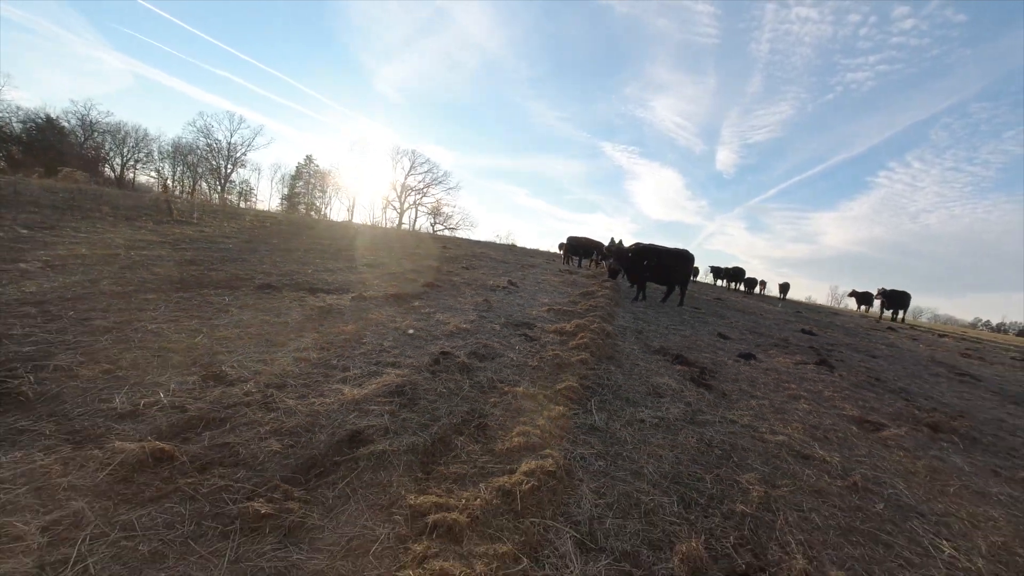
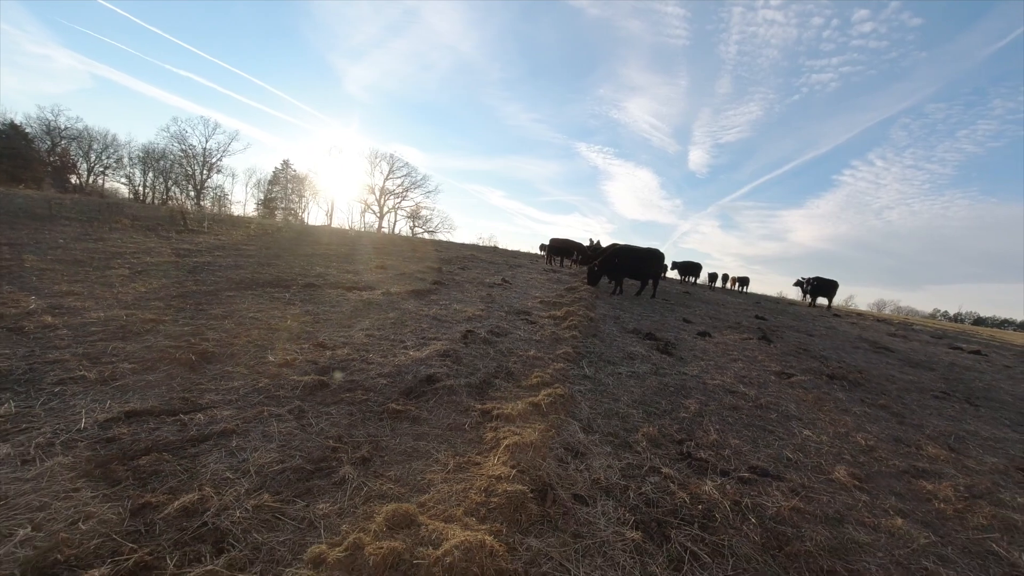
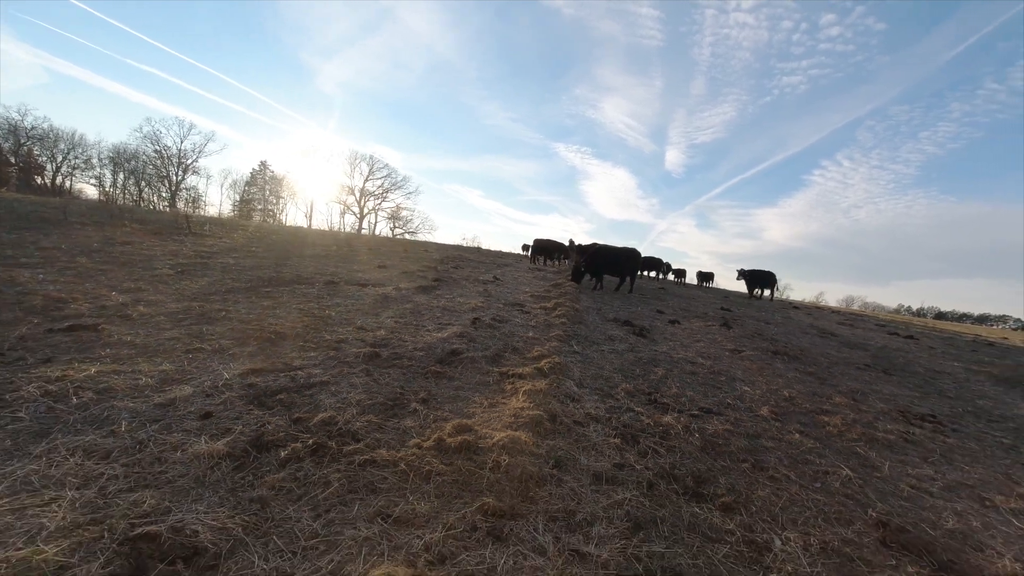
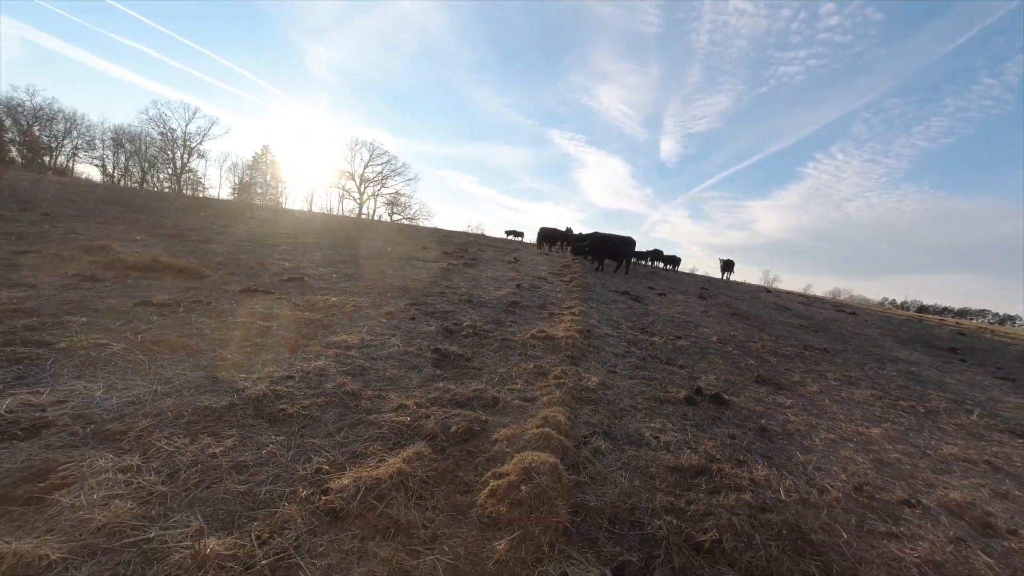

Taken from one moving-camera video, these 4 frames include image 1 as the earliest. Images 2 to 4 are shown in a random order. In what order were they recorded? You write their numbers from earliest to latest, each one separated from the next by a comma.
2, 3, 4
